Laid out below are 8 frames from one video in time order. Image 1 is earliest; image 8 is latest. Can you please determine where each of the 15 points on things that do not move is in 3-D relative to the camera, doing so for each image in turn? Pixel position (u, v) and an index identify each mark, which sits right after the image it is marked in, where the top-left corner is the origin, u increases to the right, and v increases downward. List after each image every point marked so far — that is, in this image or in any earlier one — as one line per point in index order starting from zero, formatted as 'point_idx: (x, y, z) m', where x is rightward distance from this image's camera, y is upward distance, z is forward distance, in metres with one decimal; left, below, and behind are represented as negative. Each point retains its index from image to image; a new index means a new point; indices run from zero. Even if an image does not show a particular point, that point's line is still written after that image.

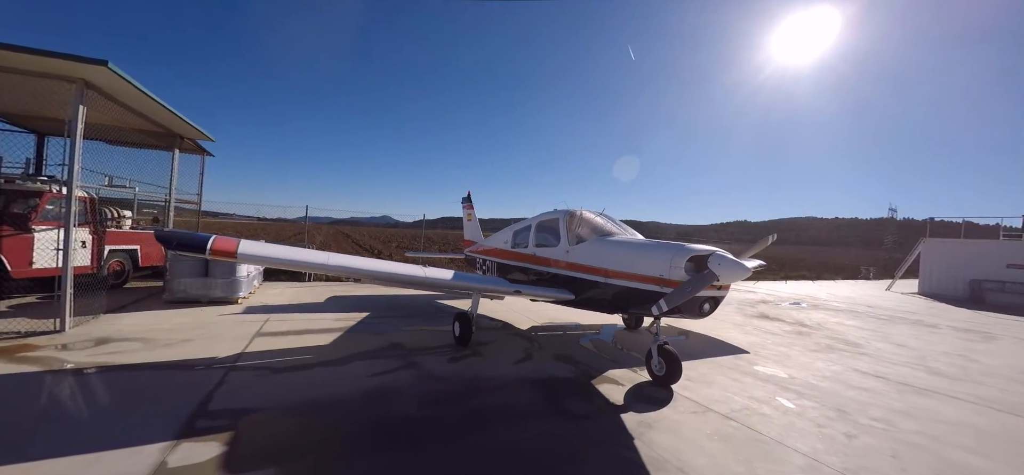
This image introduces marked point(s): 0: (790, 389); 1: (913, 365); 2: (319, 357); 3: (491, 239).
0: (+3.3, -1.8, +4.0) m
1: (+6.2, -2.0, +5.2) m
2: (-2.2, -1.4, +3.9) m
3: (-0.5, 0.0, +7.6) m
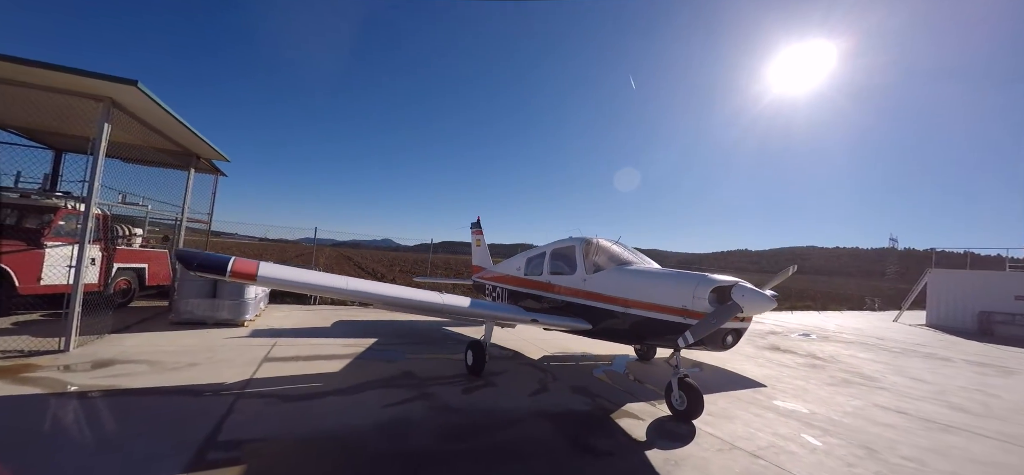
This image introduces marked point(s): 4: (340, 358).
0: (+3.5, -2.2, +3.9) m
1: (+6.3, -2.4, +5.1) m
2: (-2.0, -1.6, +3.8) m
3: (-0.3, -0.6, +7.6) m
4: (-2.4, -1.7, +4.8) m
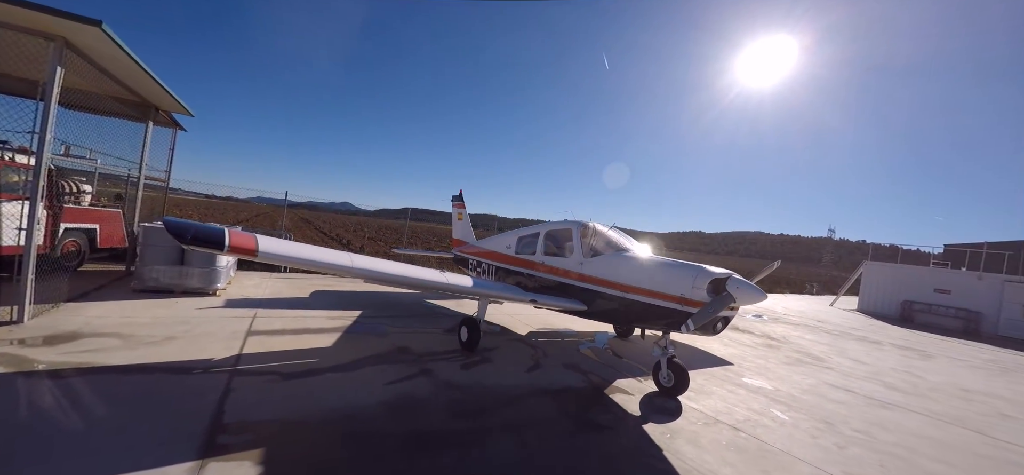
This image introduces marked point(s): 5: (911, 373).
0: (+3.4, -2.1, +4.3) m
1: (+6.1, -2.4, +5.8) m
2: (-2.0, -1.3, +3.6) m
3: (-0.6, 0.0, +7.5) m
4: (-2.5, -1.3, +4.6) m
5: (+7.3, -2.5, +6.2) m
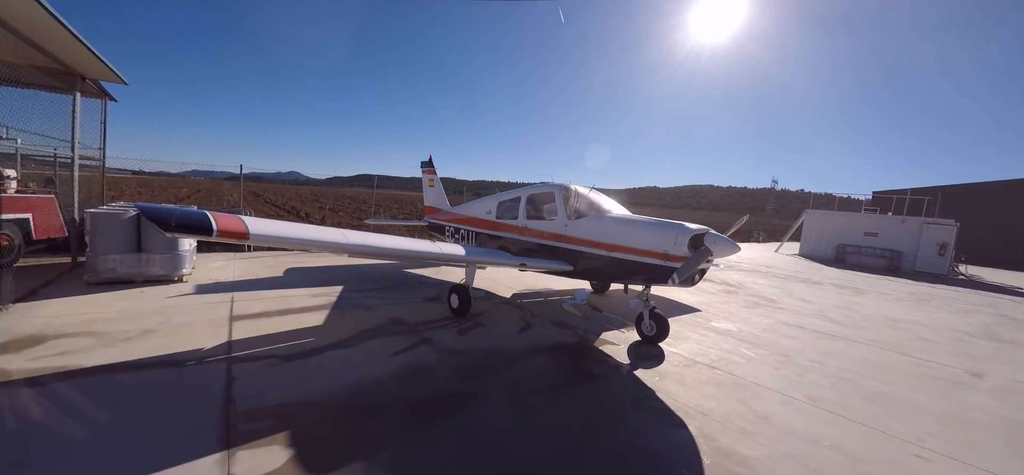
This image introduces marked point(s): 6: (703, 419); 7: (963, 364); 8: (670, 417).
0: (+3.3, -1.5, +4.9) m
1: (+5.9, -1.5, +6.6) m
2: (-2.0, -1.1, +3.6) m
3: (-1.0, +0.7, +7.4) m
4: (-2.6, -1.0, +4.5) m
5: (+7.0, -1.5, +7.1) m
6: (+1.6, -1.5, +2.7) m
7: (+5.8, -1.6, +4.2) m
8: (+1.3, -1.5, +2.7) m
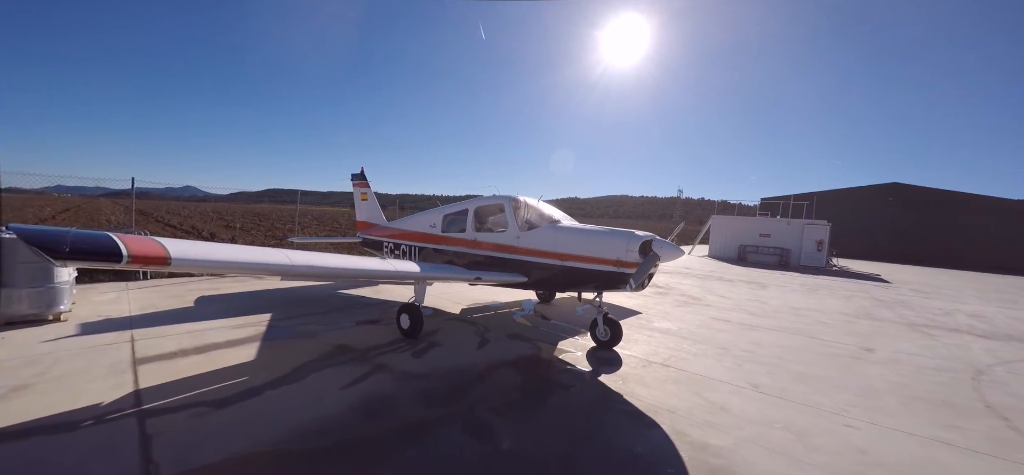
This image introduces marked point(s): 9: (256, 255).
0: (+2.7, -1.6, +5.4) m
1: (+4.9, -1.6, +7.5) m
2: (-2.3, -1.3, +3.1) m
3: (-2.2, +0.4, +7.1) m
4: (-3.1, -1.2, +3.9) m
5: (+5.9, -1.5, +8.2) m
6: (+1.4, -1.5, +2.9) m
7: (+5.3, -1.6, +5.2) m
8: (+1.1, -1.5, +2.8) m
9: (-2.3, -0.2, +3.1) m
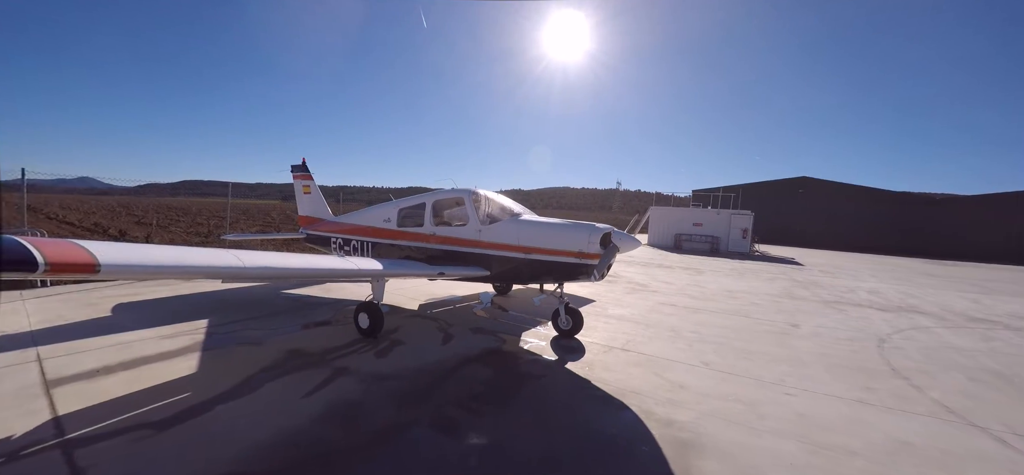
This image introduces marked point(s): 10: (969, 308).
0: (+2.1, -1.4, +5.8) m
1: (+4.0, -1.3, +8.2) m
2: (-2.6, -1.3, +2.8) m
3: (-3.0, +0.5, +6.8) m
4: (-3.4, -1.2, +3.5) m
5: (+4.8, -1.3, +9.1) m
6: (+1.2, -1.5, +3.1) m
7: (+4.7, -1.4, +6.0) m
8: (+0.9, -1.5, +3.1) m
9: (-2.5, -0.2, +2.8) m
10: (+11.2, -1.7, +8.3) m
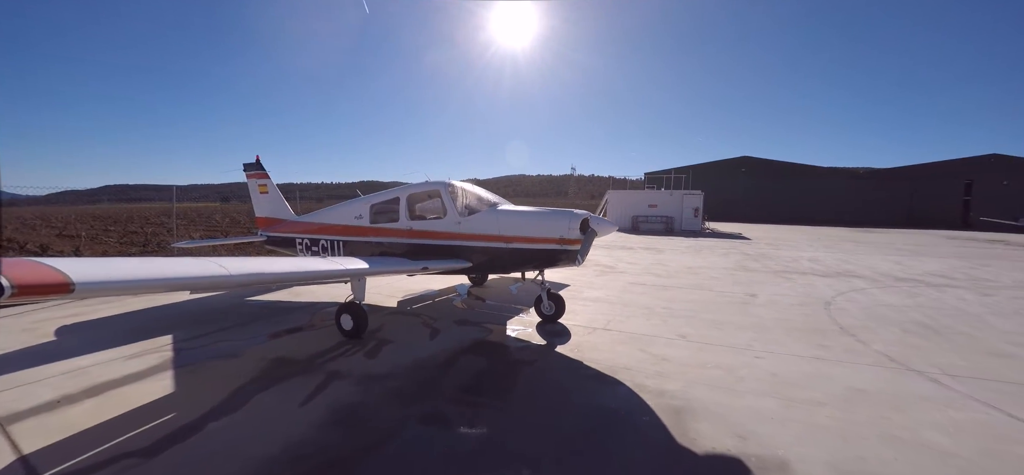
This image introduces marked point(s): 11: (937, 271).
0: (+1.8, -1.2, +6.1) m
1: (+3.4, -0.9, +8.7) m
2: (-2.6, -1.4, +2.7) m
3: (-3.5, +0.5, +6.5) m
4: (-3.5, -1.3, +3.2) m
5: (+4.2, -0.8, +9.6) m
6: (+1.1, -1.3, +3.4) m
7: (+4.3, -1.0, +6.6) m
8: (+0.9, -1.4, +3.3) m
9: (-2.6, -0.2, +2.6) m
10: (+10.6, -0.9, +9.6) m
11: (+11.9, -0.9, +9.5) m
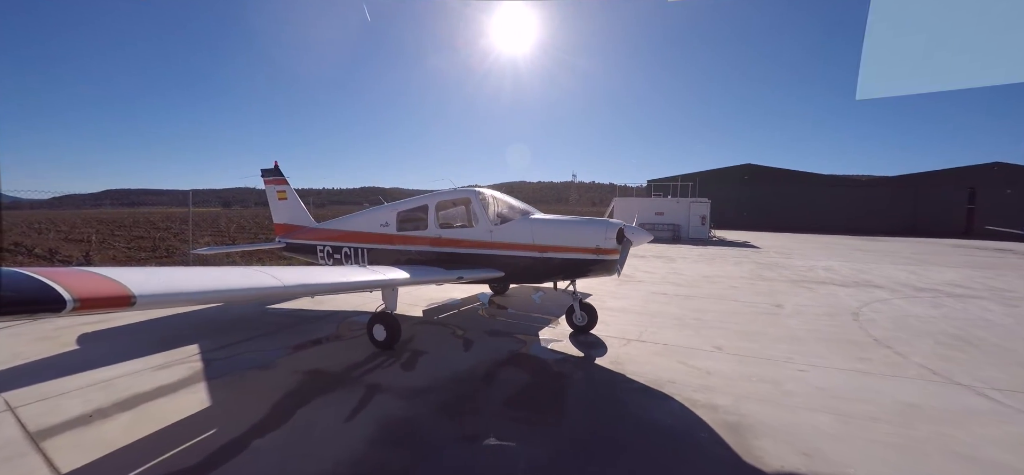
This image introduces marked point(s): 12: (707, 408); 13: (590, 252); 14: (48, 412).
0: (+2.3, -1.3, +6.0) m
1: (+3.9, -1.1, +8.6) m
2: (-2.1, -1.4, +2.6) m
3: (-3.0, +0.3, +6.5) m
4: (-3.0, -1.4, +3.2) m
5: (+4.6, -1.0, +9.5) m
6: (+1.6, -1.4, +3.3) m
7: (+4.8, -1.2, +6.4) m
8: (+1.3, -1.5, +3.2) m
9: (-2.1, -0.3, +2.6) m
10: (+11.1, -1.2, +9.4) m
11: (+12.3, -1.2, +9.4) m
12: (+1.7, -1.5, +3.0) m
13: (+1.0, -0.2, +4.8) m
14: (-3.8, -1.4, +2.7) m
